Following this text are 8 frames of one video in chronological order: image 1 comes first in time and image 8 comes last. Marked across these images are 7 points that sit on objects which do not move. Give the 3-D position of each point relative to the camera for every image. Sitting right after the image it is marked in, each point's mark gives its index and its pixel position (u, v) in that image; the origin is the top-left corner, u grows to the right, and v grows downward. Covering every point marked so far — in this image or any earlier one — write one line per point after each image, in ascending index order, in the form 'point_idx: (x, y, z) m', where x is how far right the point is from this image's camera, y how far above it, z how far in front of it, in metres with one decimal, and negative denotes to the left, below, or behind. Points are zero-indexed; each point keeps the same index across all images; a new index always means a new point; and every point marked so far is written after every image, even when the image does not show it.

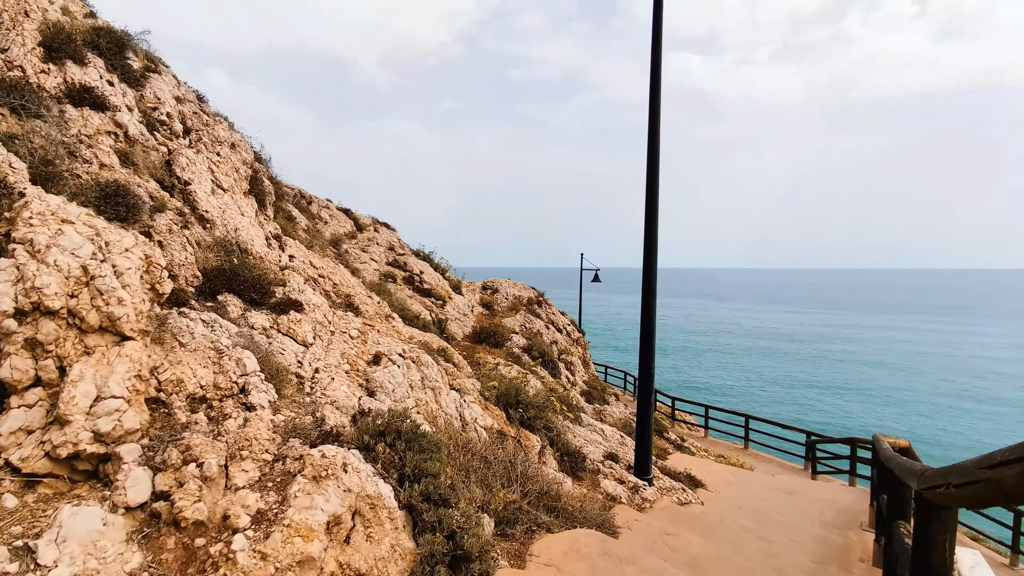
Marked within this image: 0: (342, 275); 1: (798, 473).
0: (-1.9, +0.2, +6.0) m
1: (+7.0, -4.5, +13.3) m
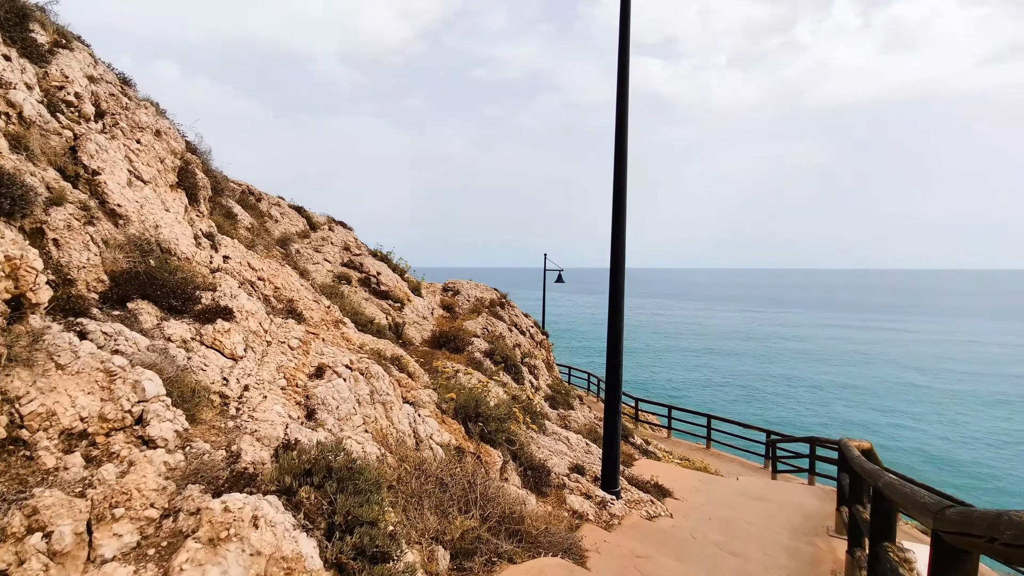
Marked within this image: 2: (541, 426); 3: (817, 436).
0: (-2.3, +0.1, +5.5) m
1: (+6.1, -4.5, +13.3) m
2: (+0.4, -1.9, +7.3) m
3: (+6.6, -3.2, +11.7) m
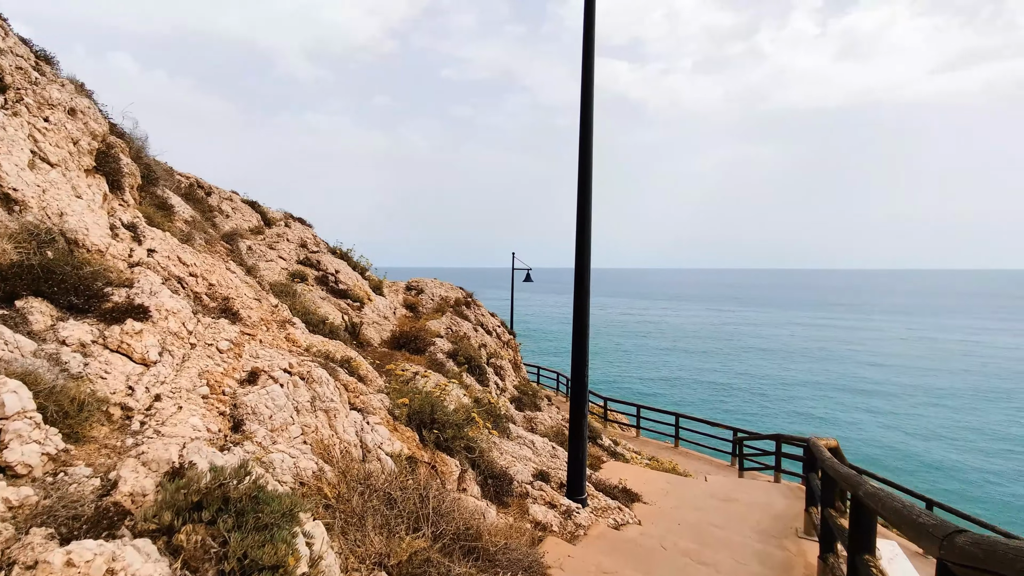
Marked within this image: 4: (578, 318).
0: (-2.7, +0.1, +5.0) m
1: (+5.3, -4.5, +13.3) m
2: (-0.1, -1.9, +7.0) m
3: (+5.9, -3.2, +11.7) m
4: (+0.7, -0.3, +5.3) m
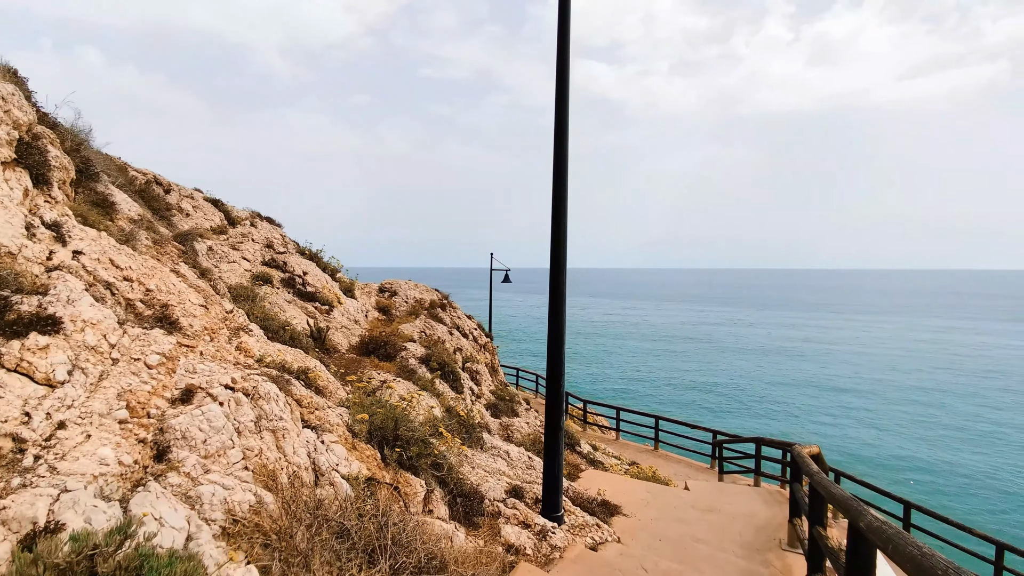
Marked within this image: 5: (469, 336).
0: (-2.9, +0.1, +4.6) m
1: (+4.8, -4.5, +13.2) m
2: (-0.4, -1.9, +6.7) m
3: (+5.4, -3.2, +11.6) m
4: (+0.4, -0.3, +5.0) m
5: (-1.0, -1.2, +13.2) m
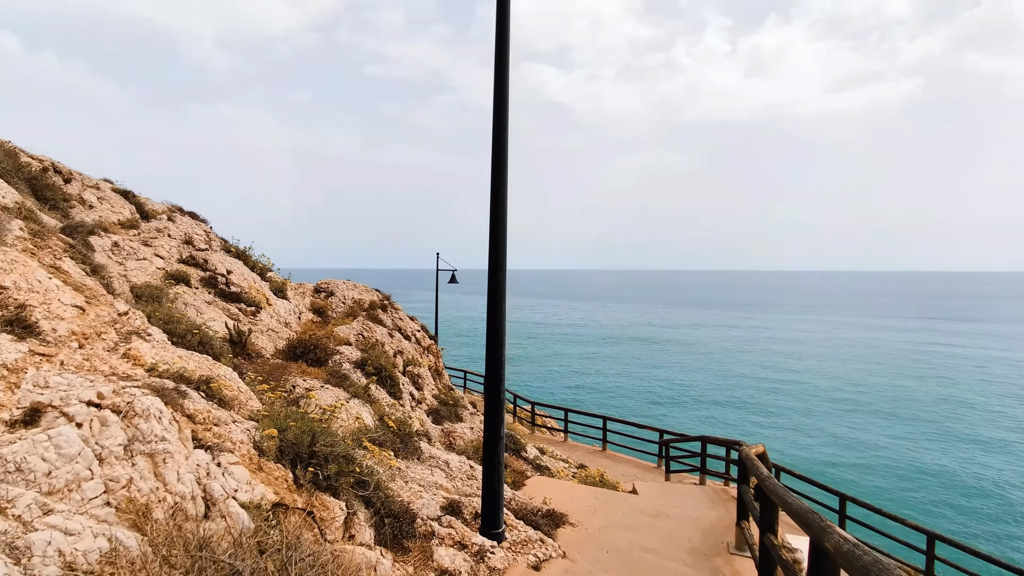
0: (-3.4, +0.1, +3.9) m
1: (+3.5, -4.5, +13.1) m
2: (-1.1, -1.9, +6.2) m
3: (+4.2, -3.2, +11.6) m
4: (-0.2, -0.3, +4.5) m
5: (-2.3, -1.2, +12.7) m
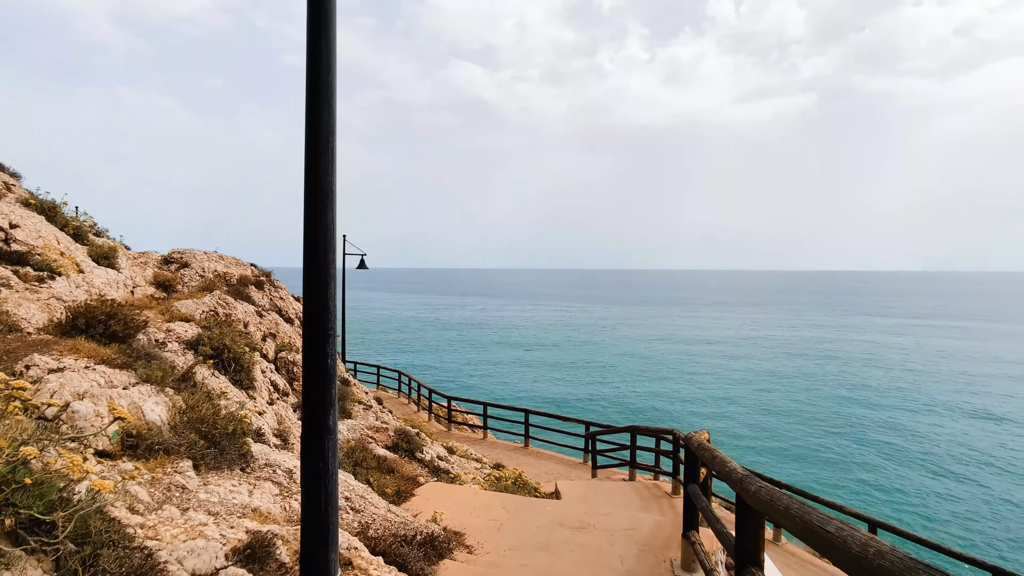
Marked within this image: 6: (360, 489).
0: (-4.2, +0.6, +1.7) m
1: (+1.5, -3.9, +11.7) m
2: (-2.2, -1.3, +4.2) m
3: (+2.4, -2.6, +10.3) m
4: (-1.0, +0.2, +2.7) m
5: (-4.2, -0.6, +10.5) m
6: (-1.4, -1.9, +5.0) m
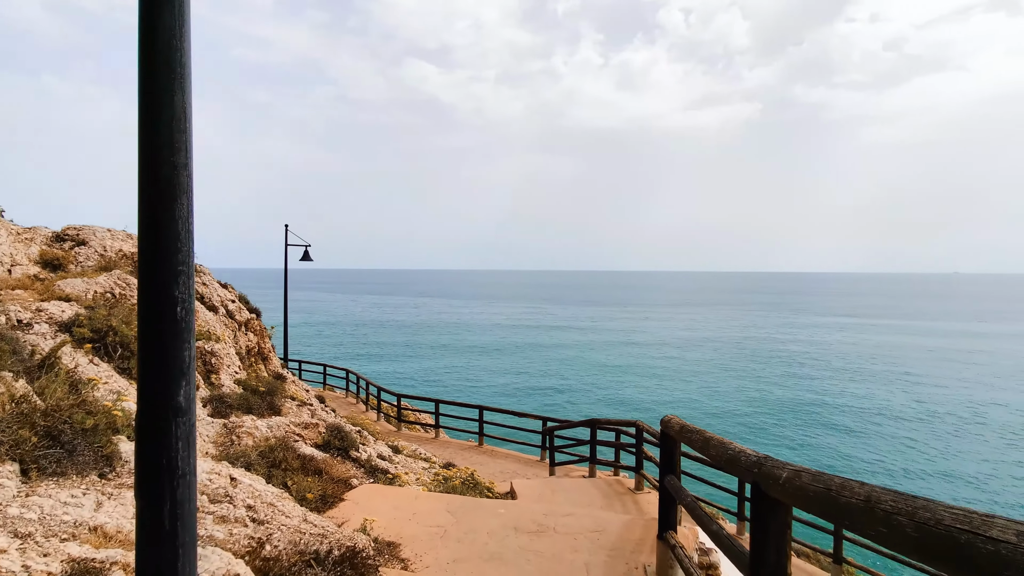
0: (-4.3, +0.9, +0.5) m
1: (+0.5, -3.6, +11.0) m
2: (-2.5, -1.0, +3.2) m
3: (+1.6, -2.3, +9.7) m
4: (-1.3, +0.5, +1.9) m
5: (-5.1, -0.4, +9.3) m
6: (-1.8, -1.6, +4.1) m
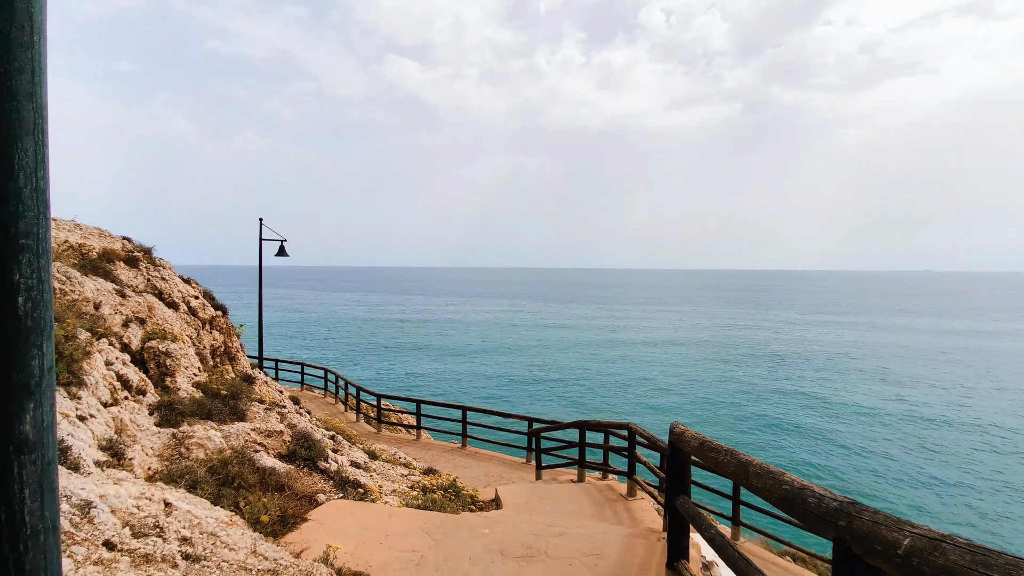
0: (-4.3, +1.0, -0.2) m
1: (+0.2, -3.6, +10.4) m
2: (-2.6, -1.0, +2.6) m
3: (+1.3, -2.2, +9.2) m
4: (-1.3, +0.6, +1.3) m
5: (-5.3, -0.3, +8.6) m
6: (-1.9, -1.5, +3.5) m
